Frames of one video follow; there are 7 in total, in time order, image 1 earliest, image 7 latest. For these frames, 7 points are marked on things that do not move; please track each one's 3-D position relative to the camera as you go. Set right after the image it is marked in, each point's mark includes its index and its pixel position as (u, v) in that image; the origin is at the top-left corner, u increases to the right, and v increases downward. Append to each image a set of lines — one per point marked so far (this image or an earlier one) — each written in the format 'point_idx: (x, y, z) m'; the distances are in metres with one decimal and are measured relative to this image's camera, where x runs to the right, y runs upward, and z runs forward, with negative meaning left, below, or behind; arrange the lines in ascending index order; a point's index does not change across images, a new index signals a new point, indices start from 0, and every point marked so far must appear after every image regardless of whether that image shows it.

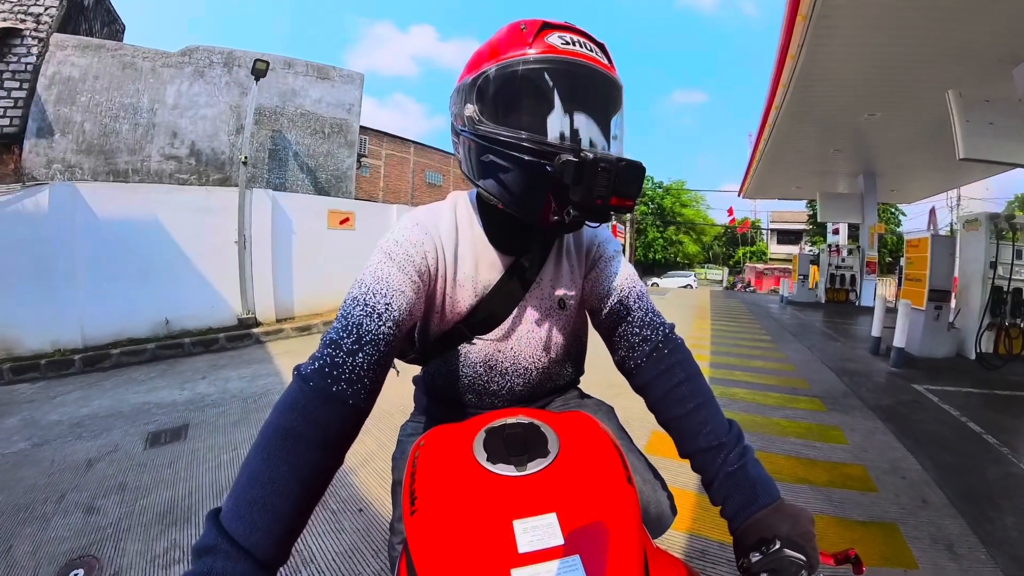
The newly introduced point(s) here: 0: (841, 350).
0: (+3.9, -0.8, +5.7) m
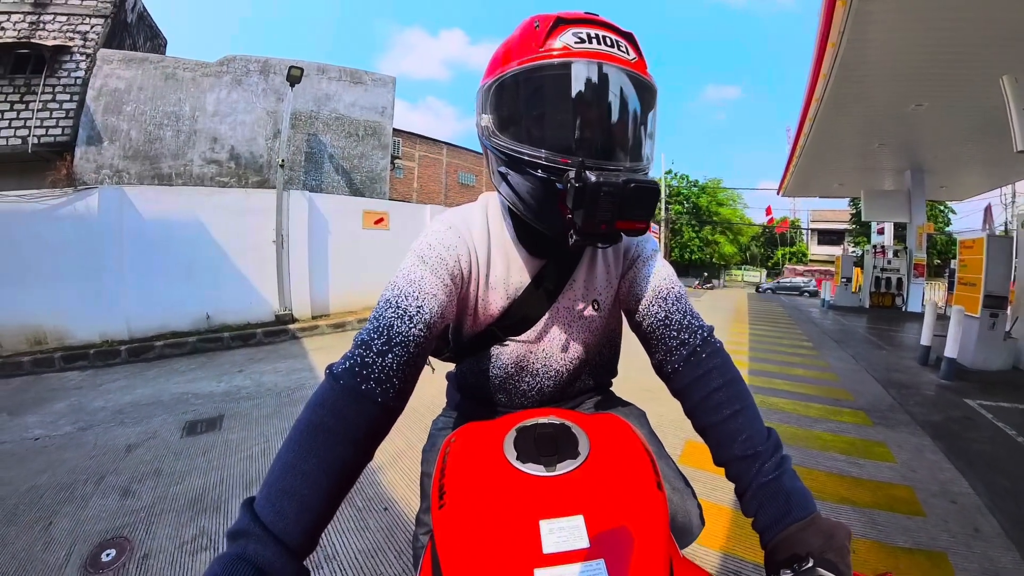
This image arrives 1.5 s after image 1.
0: (+4.2, -0.8, +5.4) m
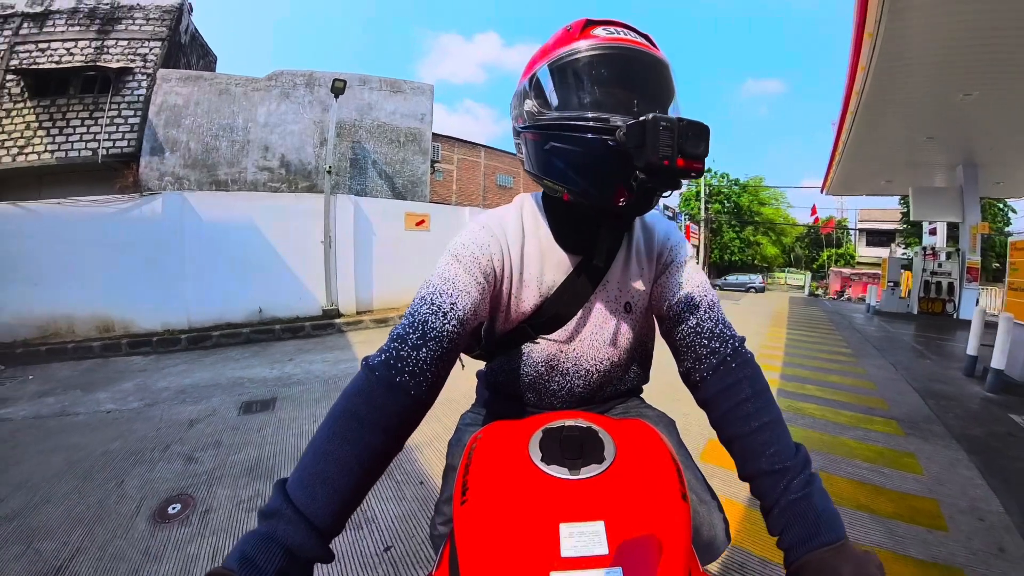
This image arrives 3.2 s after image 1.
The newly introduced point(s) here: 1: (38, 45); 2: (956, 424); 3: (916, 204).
0: (+4.5, -0.9, +5.2) m
1: (-10.4, +5.0, +10.7) m
2: (+3.2, -1.0, +3.6) m
3: (+9.4, +1.9, +11.1) m
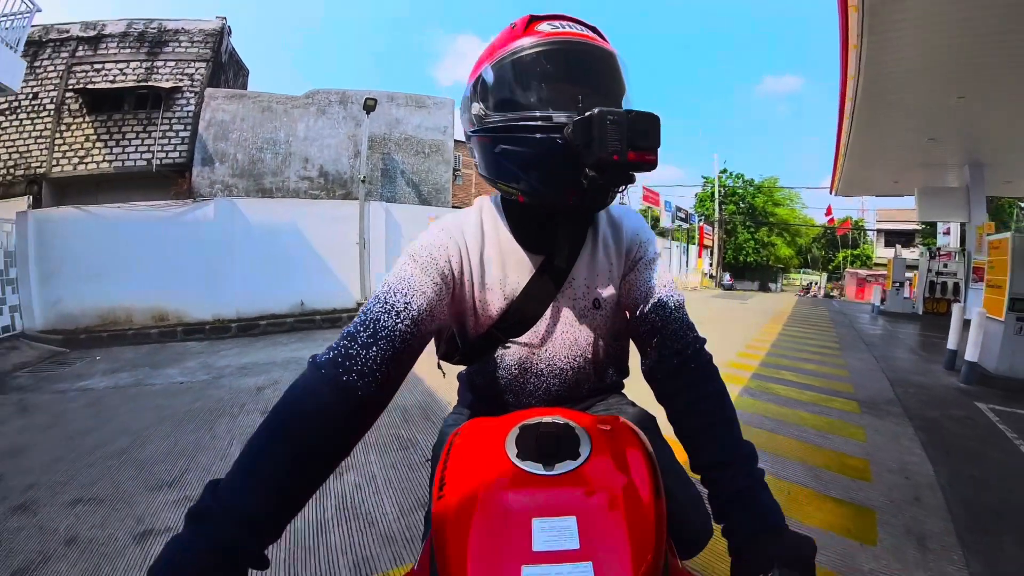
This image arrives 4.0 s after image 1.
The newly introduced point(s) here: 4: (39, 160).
0: (+4.7, -0.9, +5.6) m
1: (-10.1, +5.1, +11.5) m
2: (+3.3, -0.9, +3.9) m
3: (+9.7, +1.9, +11.3) m
4: (-11.0, +2.8, +11.2) m
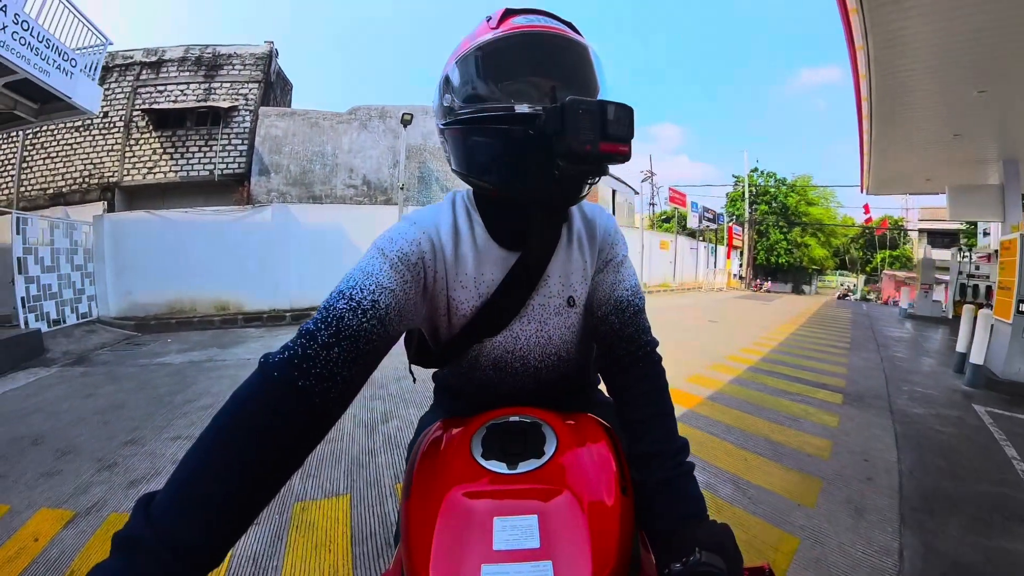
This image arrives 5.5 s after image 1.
0: (+4.9, -0.9, +5.7) m
1: (-9.3, +5.3, +12.6) m
2: (+3.4, -1.0, +4.2) m
3: (+10.3, +1.8, +11.1) m
4: (-10.2, +3.0, +12.4) m
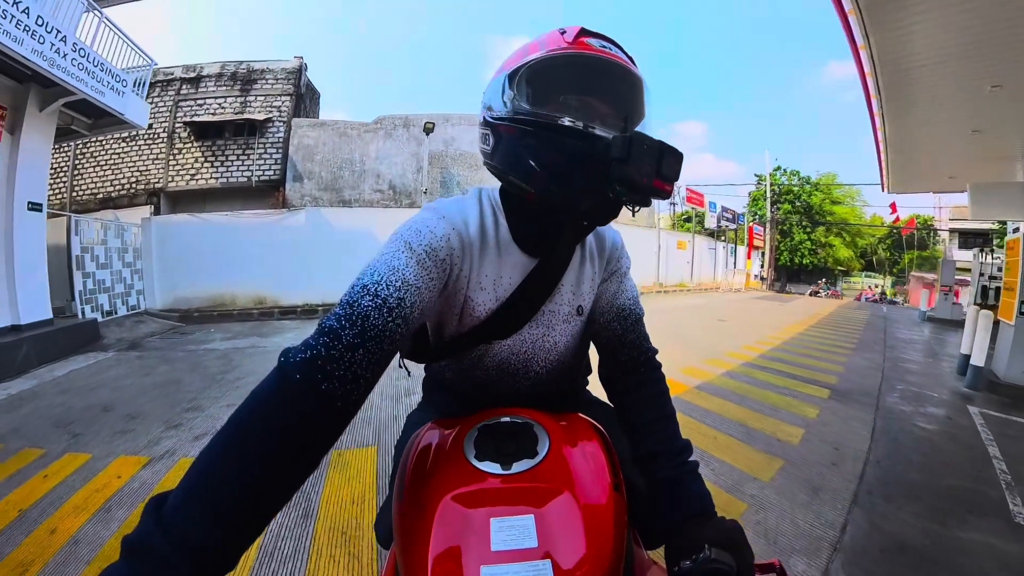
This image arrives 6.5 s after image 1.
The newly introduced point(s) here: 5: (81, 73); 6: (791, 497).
0: (+5.0, -0.9, +5.8) m
1: (-8.8, +5.4, +13.3) m
2: (+3.5, -1.0, +4.3) m
3: (+10.7, +1.8, +10.9) m
4: (-9.8, +3.1, +13.2) m
5: (-4.9, +2.4, +5.5) m
6: (+1.4, -1.1, +2.4) m
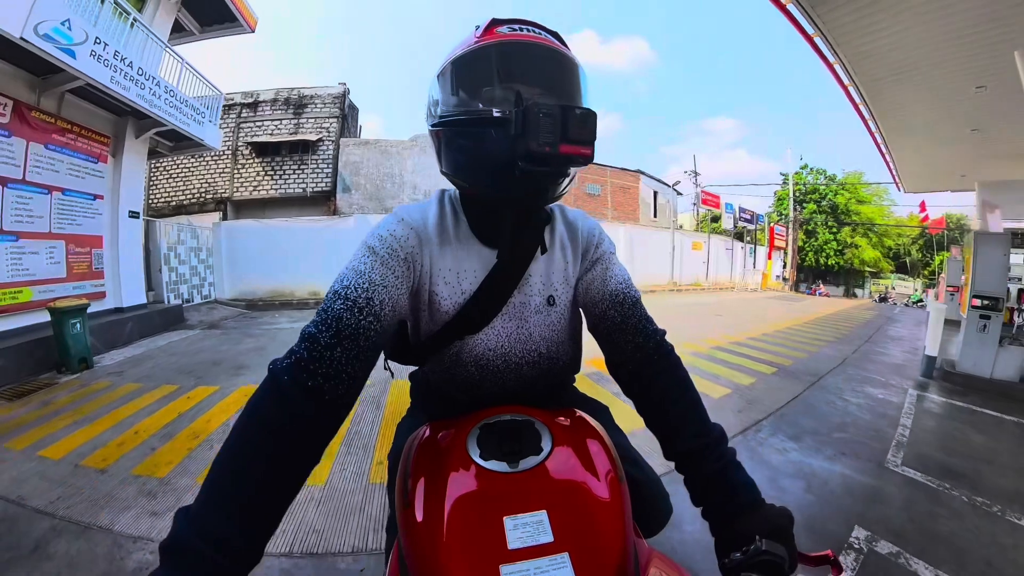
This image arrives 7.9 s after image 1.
0: (+5.1, -0.9, +6.3) m
1: (-8.1, +5.5, +14.8) m
2: (+3.4, -0.9, +4.9) m
3: (+11.1, +1.8, +10.9) m
4: (-9.1, +3.2, +14.7) m
5: (-4.8, +2.6, +6.7) m
6: (+1.2, -1.0, +3.2) m
